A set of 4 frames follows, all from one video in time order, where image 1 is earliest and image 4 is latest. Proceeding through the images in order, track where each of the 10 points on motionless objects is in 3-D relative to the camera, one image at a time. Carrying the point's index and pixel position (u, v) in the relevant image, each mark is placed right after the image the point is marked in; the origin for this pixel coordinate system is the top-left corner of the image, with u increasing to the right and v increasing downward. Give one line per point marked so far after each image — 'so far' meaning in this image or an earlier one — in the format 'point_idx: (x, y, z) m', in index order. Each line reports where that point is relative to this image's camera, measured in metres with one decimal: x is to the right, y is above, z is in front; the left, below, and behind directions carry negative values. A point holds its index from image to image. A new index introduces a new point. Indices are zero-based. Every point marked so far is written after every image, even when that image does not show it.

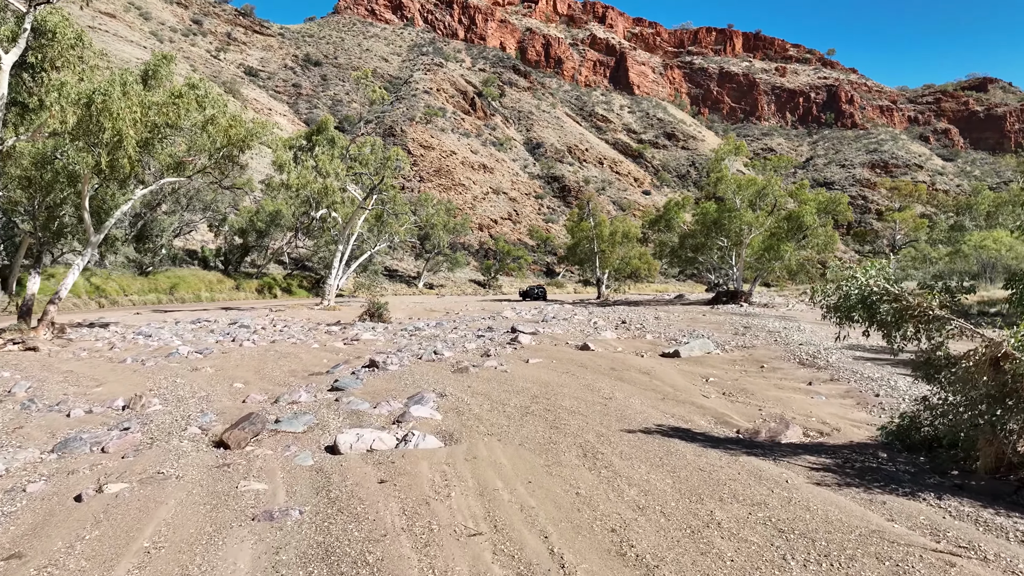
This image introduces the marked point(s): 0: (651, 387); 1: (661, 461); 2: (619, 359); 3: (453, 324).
0: (+1.3, -1.0, +7.3) m
1: (+0.9, -1.0, +4.4) m
2: (+1.4, -0.9, +9.6) m
3: (-1.2, -0.7, +15.3) m
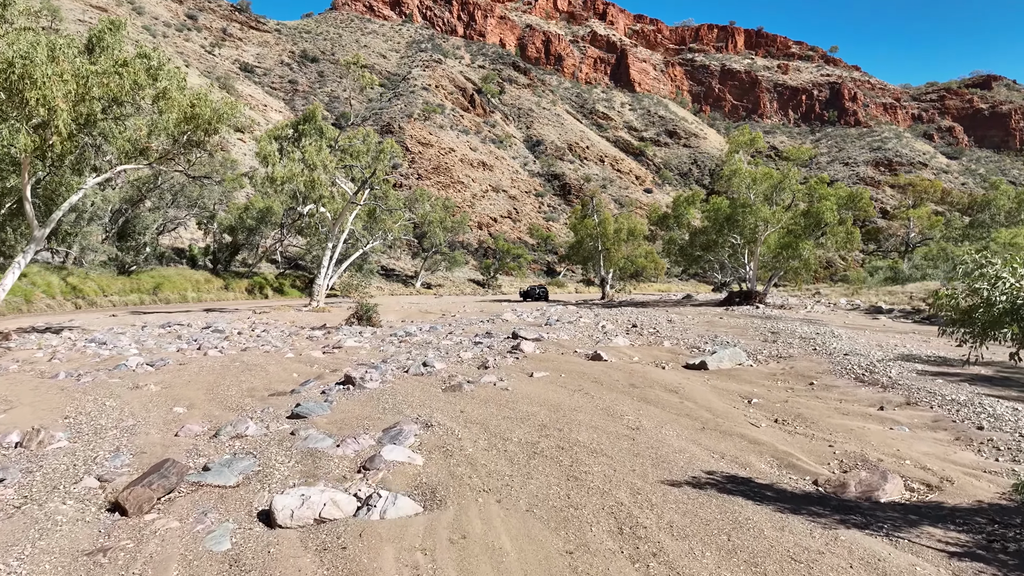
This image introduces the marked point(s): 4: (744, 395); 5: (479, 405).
0: (+1.4, -1.0, +6.0) m
1: (+0.9, -1.0, +3.1) m
2: (+1.4, -0.9, +8.2) m
3: (-1.2, -0.8, +13.9) m
4: (+2.1, -1.0, +6.8) m
5: (-0.3, -0.9, +6.1) m
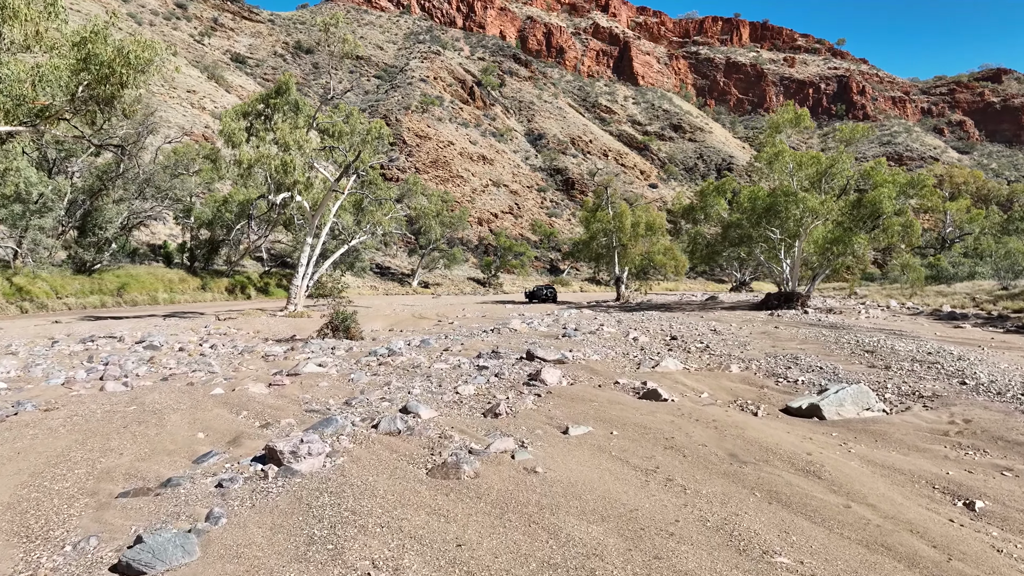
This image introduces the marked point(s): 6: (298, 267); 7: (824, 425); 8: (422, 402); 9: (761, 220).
0: (+1.5, -1.1, +3.2) m
1: (+1.1, -1.1, +0.3) m
2: (+1.6, -1.0, +5.4) m
3: (-1.0, -0.8, +11.1) m
4: (+2.3, -1.0, +4.0) m
5: (-0.1, -1.0, +3.3) m
6: (-5.4, +0.5, +18.9) m
7: (+2.3, -1.0, +5.6) m
8: (-0.7, -1.0, +6.4) m
9: (+6.4, +1.7, +19.4) m
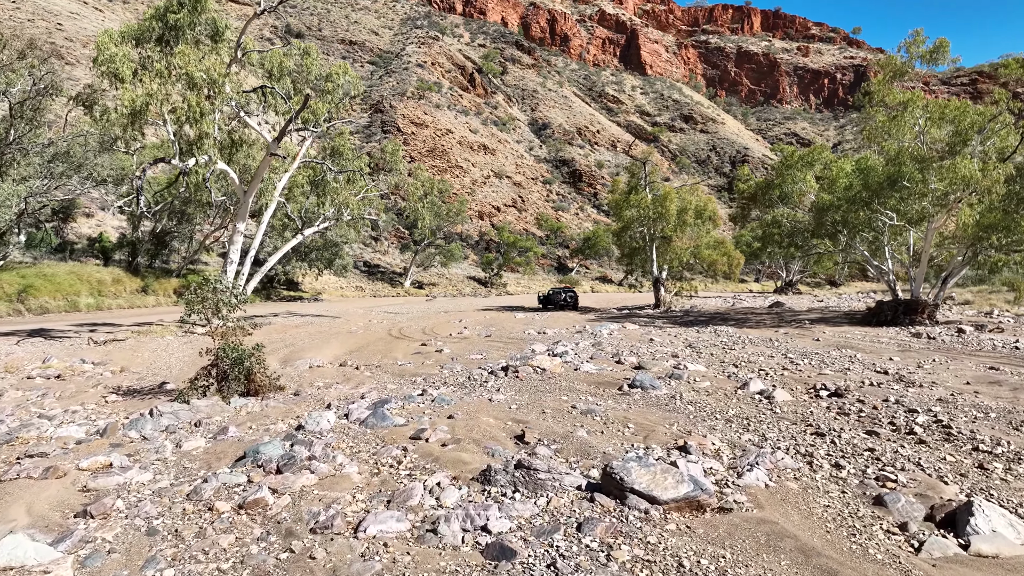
0: (+1.8, -1.2, -2.2) m
1: (+1.3, -1.3, -5.2) m
2: (+1.8, -1.1, 0.0) m
3: (-0.8, -1.0, +5.7) m
4: (+2.5, -1.2, -1.5) m
5: (+0.2, -1.2, -2.2) m
6: (-5.1, +0.4, +13.5) m
7: (+2.6, -1.2, +0.1) m
8: (-0.5, -1.1, +1.0) m
9: (+6.7, +1.6, +13.9) m
